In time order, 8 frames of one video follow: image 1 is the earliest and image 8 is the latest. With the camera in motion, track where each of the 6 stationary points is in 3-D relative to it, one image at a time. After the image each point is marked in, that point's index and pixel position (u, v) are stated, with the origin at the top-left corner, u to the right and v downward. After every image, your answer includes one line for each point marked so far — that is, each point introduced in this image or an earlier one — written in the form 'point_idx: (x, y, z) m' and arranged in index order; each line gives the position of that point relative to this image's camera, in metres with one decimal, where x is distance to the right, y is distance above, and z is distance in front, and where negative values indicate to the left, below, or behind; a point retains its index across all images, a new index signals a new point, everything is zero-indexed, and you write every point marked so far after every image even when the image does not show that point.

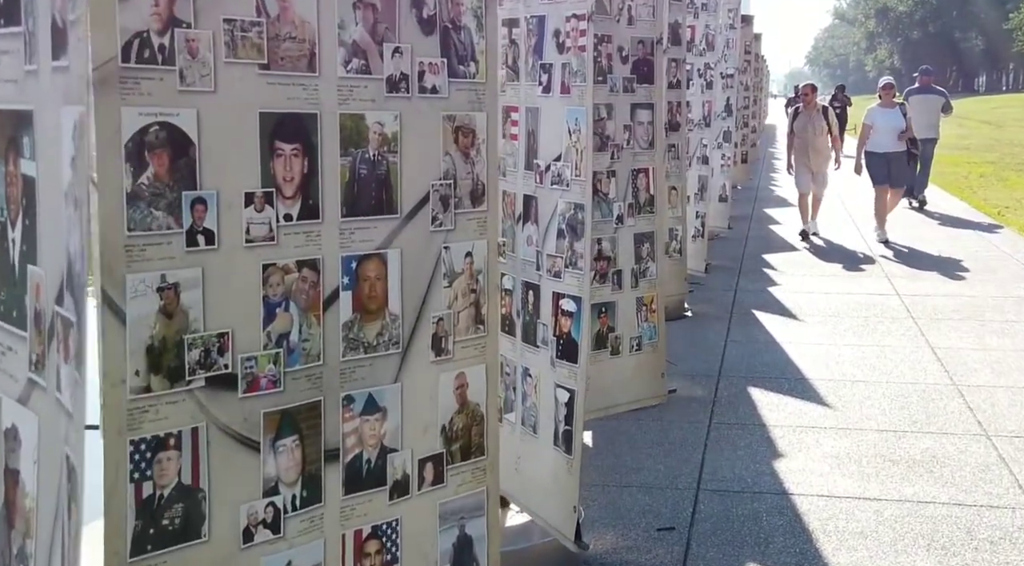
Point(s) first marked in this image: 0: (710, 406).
0: (+1.3, -0.8, +7.1) m
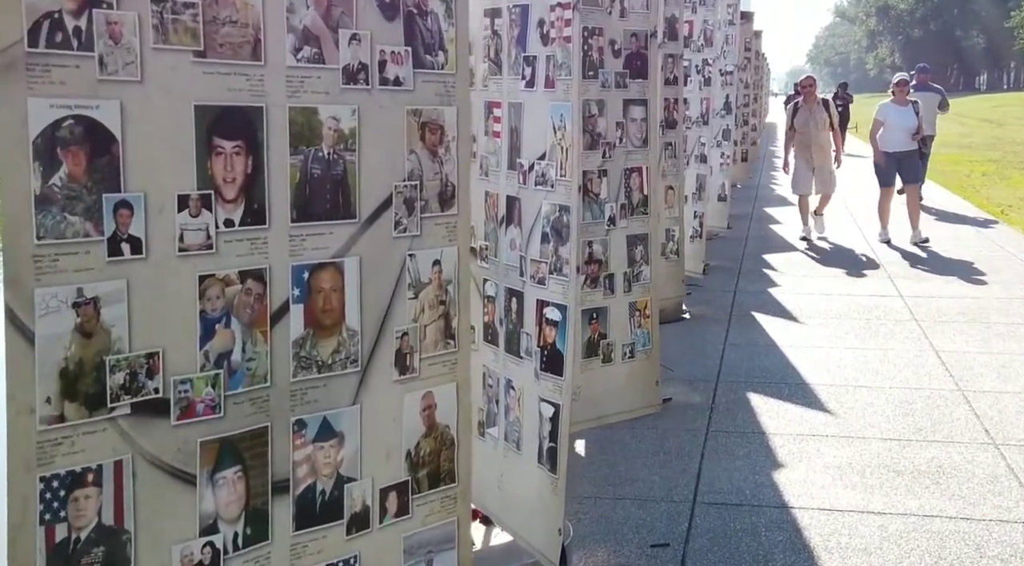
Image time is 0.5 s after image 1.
0: (+1.2, -0.8, +6.9) m
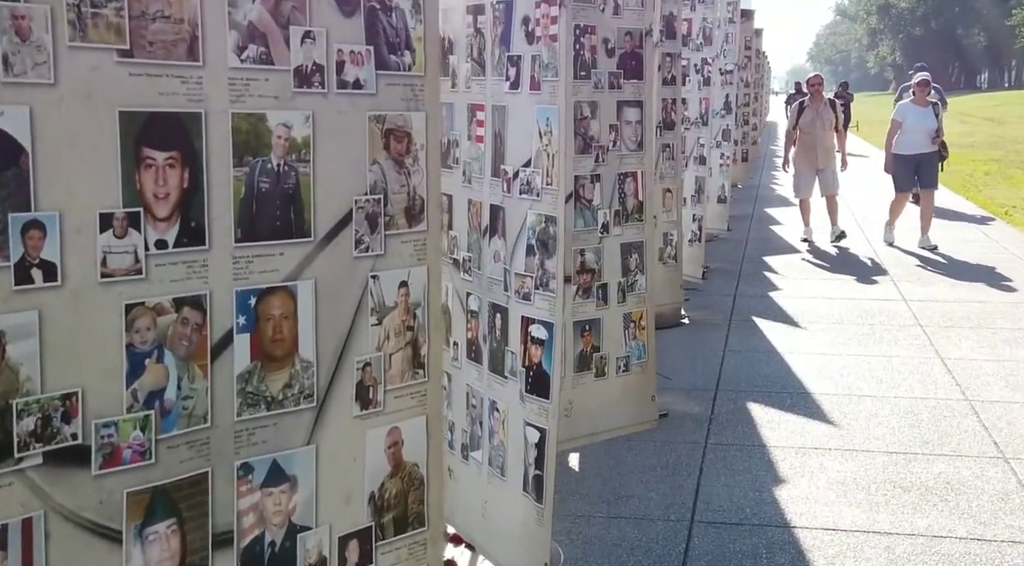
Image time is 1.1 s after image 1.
0: (+1.2, -0.9, +6.6) m
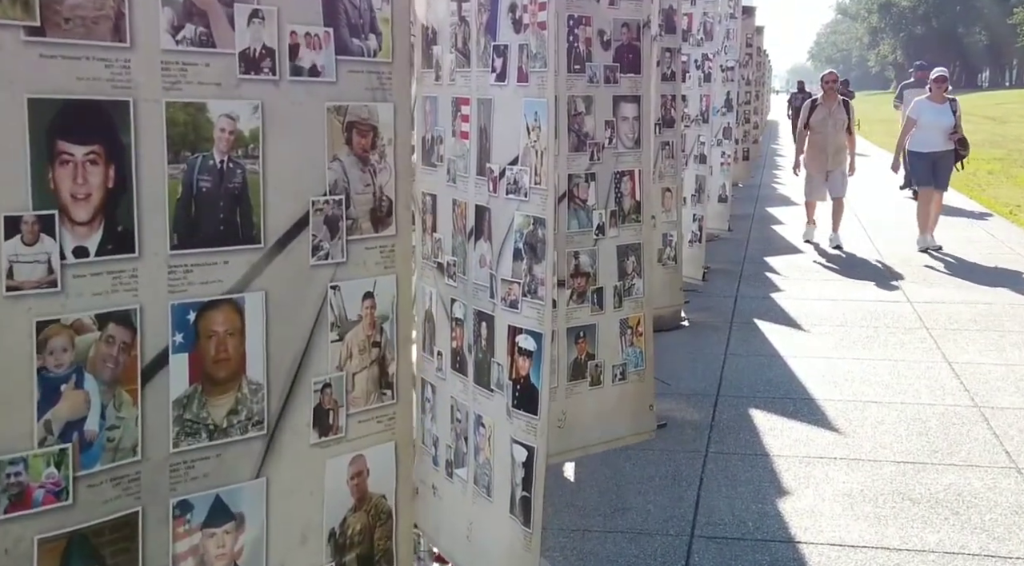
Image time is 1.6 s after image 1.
0: (+1.2, -0.9, +6.4) m
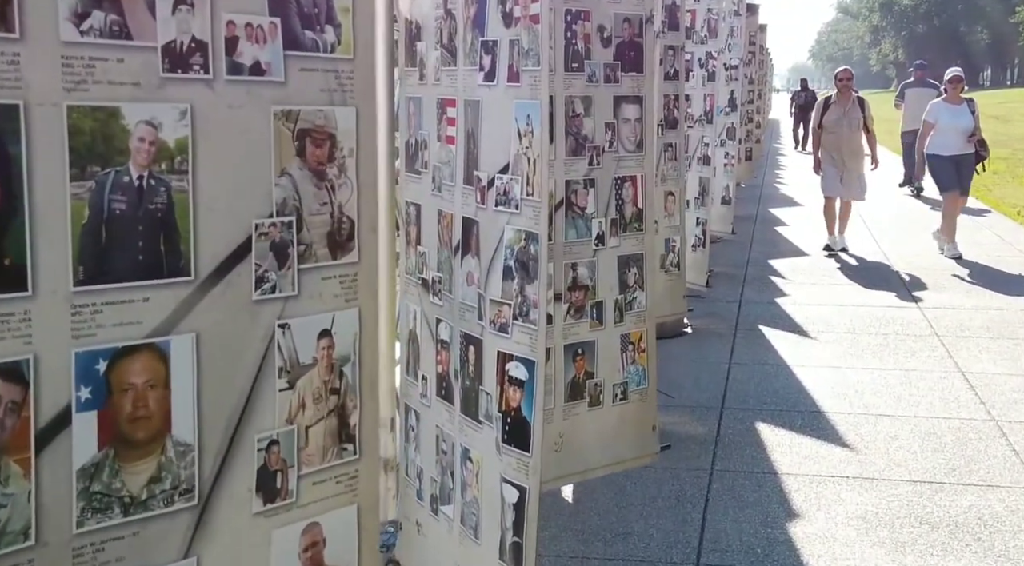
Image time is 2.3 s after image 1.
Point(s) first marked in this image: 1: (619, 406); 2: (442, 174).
0: (+1.1, -0.9, +6.1) m
1: (+0.4, -0.5, +4.4) m
2: (-0.2, +0.3, +3.1) m
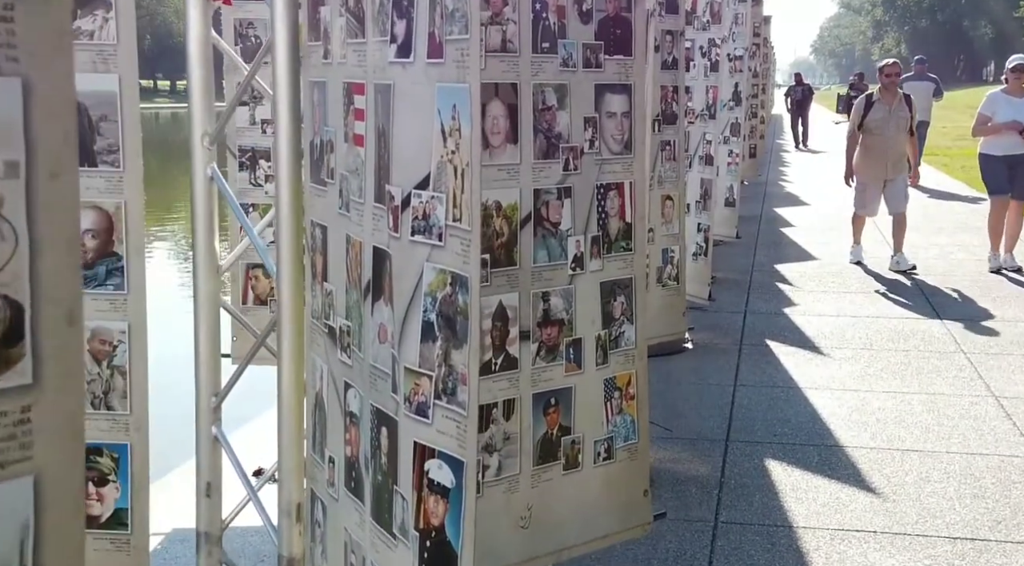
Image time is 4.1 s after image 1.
0: (+1.0, -1.0, +5.3) m
1: (+0.3, -0.6, +3.5) m
2: (-0.3, +0.2, +2.2) m
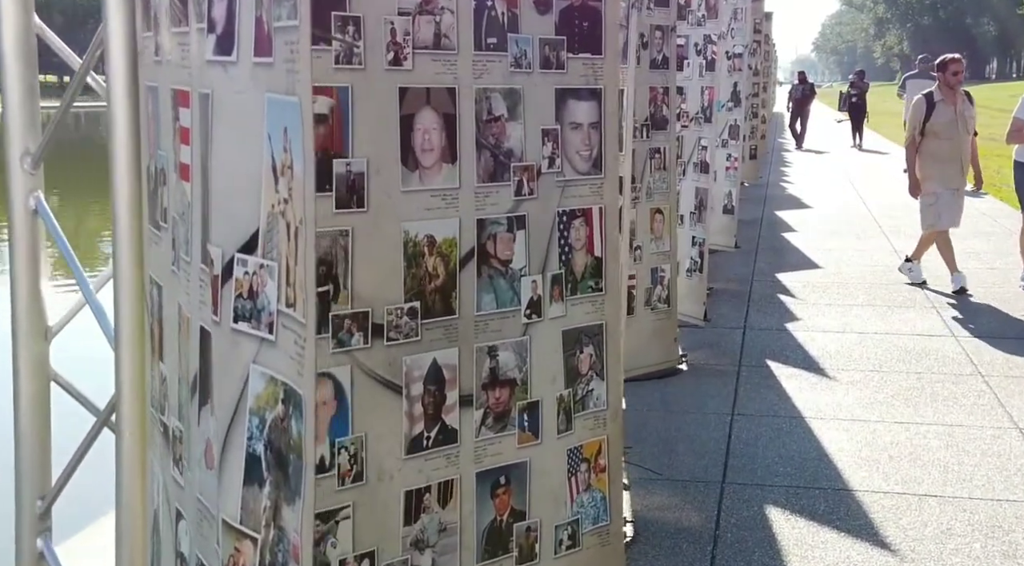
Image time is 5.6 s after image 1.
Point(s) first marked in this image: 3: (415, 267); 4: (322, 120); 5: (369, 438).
0: (+0.8, -1.2, +4.7) m
1: (+0.1, -0.7, +2.9) m
2: (-0.5, +0.1, +1.6) m
3: (-0.2, 0.0, +2.5) m
4: (-0.4, +0.4, +2.3) m
5: (-0.3, -0.4, +2.5) m
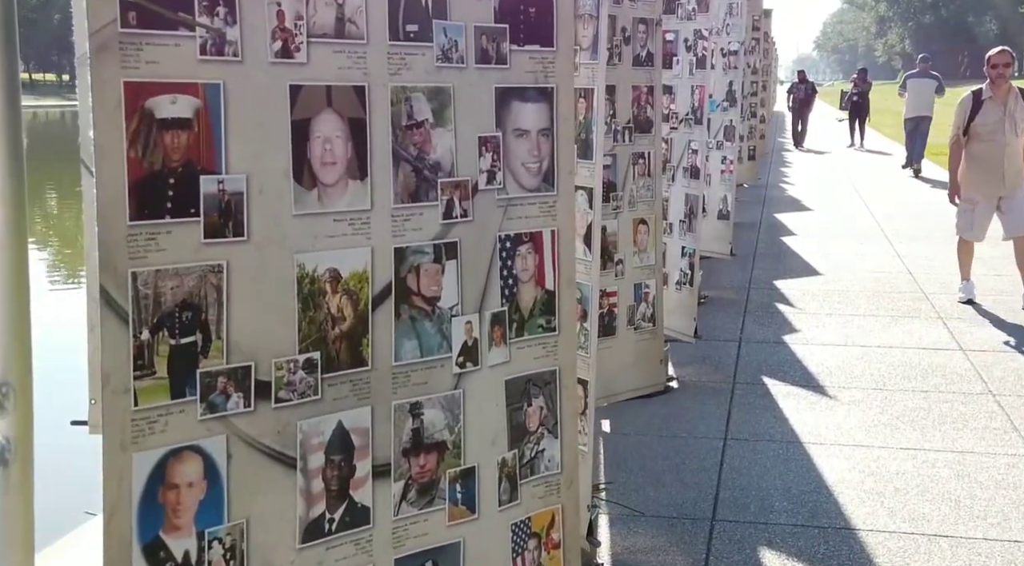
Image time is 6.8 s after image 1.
0: (+0.7, -1.2, +4.2) m
1: (0.0, -0.8, +2.4) m
2: (-0.6, 0.0, +1.1) m
3: (-0.4, 0.0, +2.0) m
4: (-0.6, +0.3, +1.8) m
5: (-0.5, -0.4, +2.0) m
